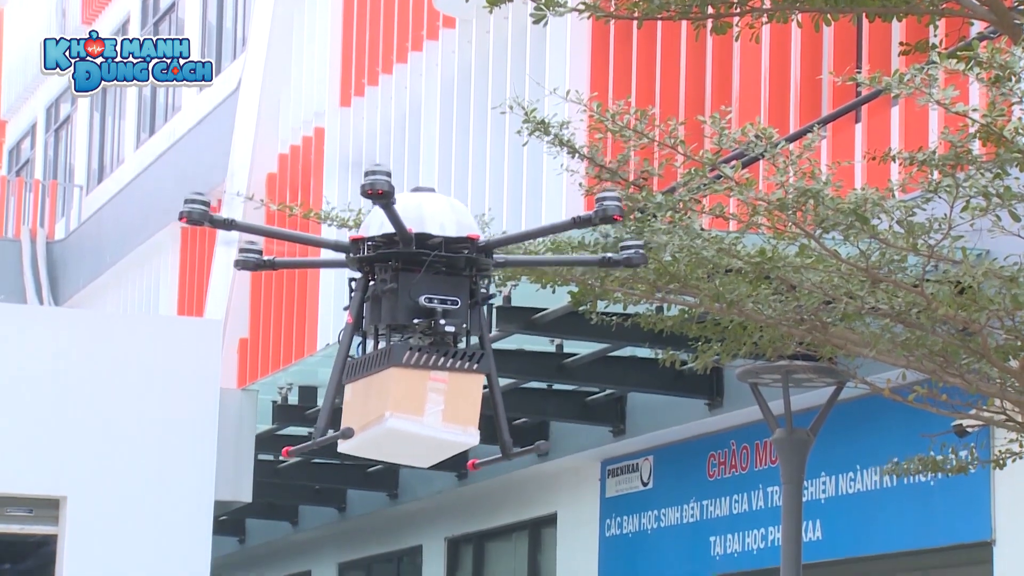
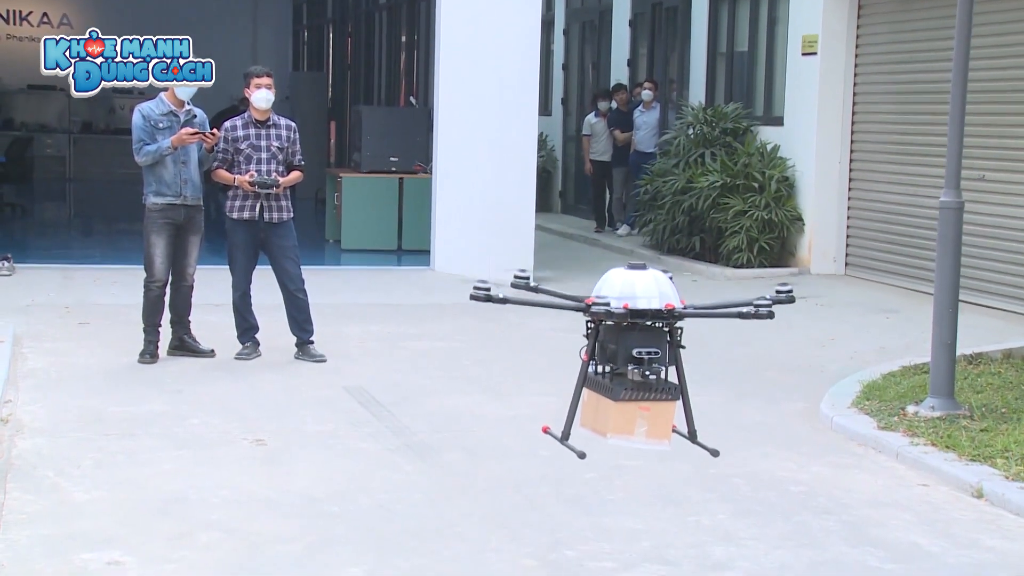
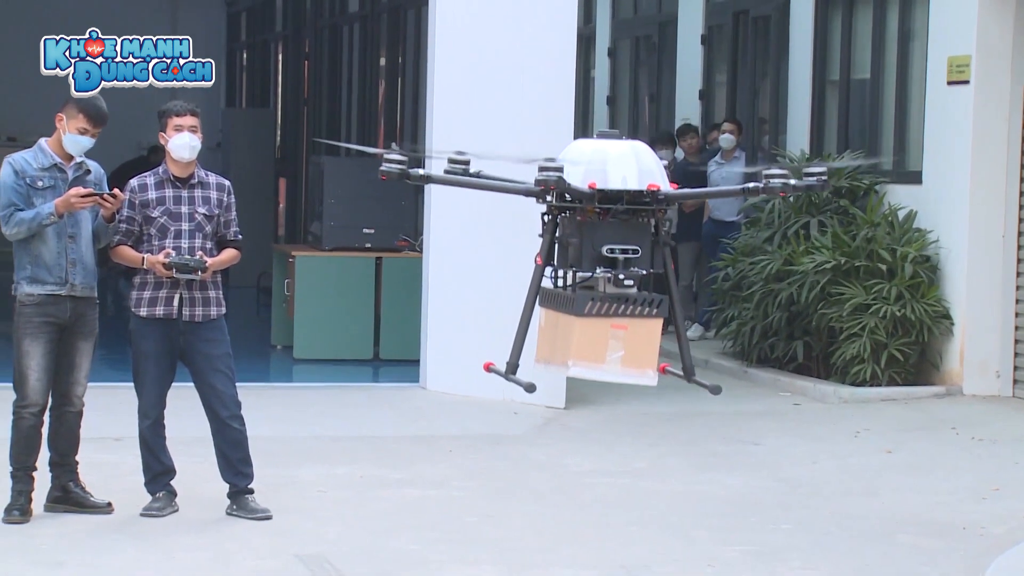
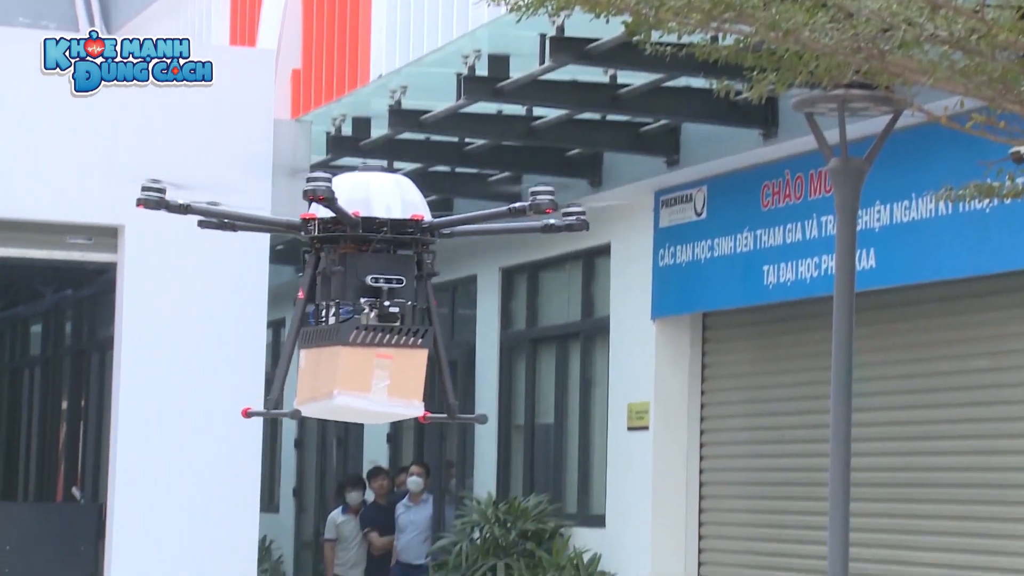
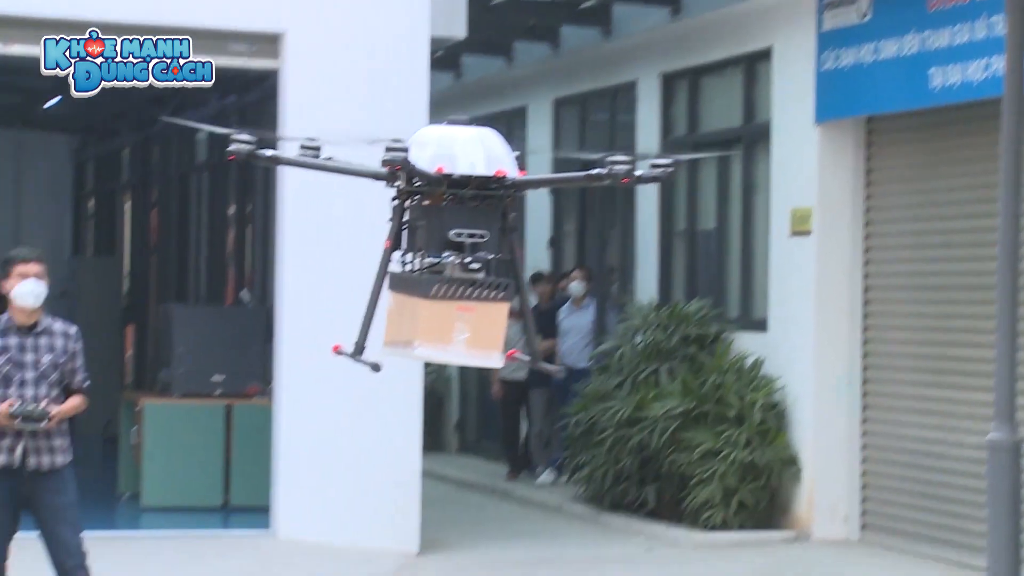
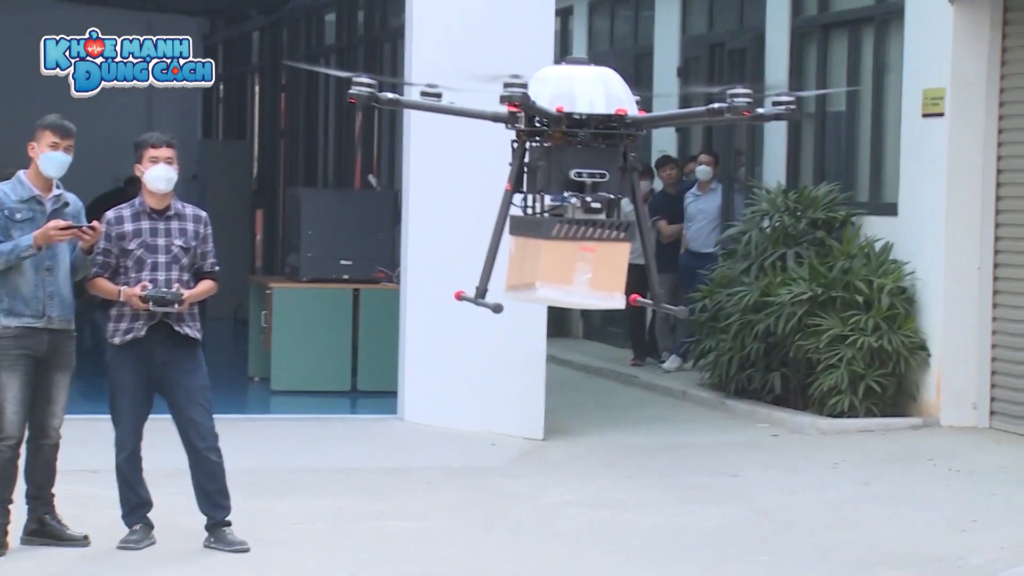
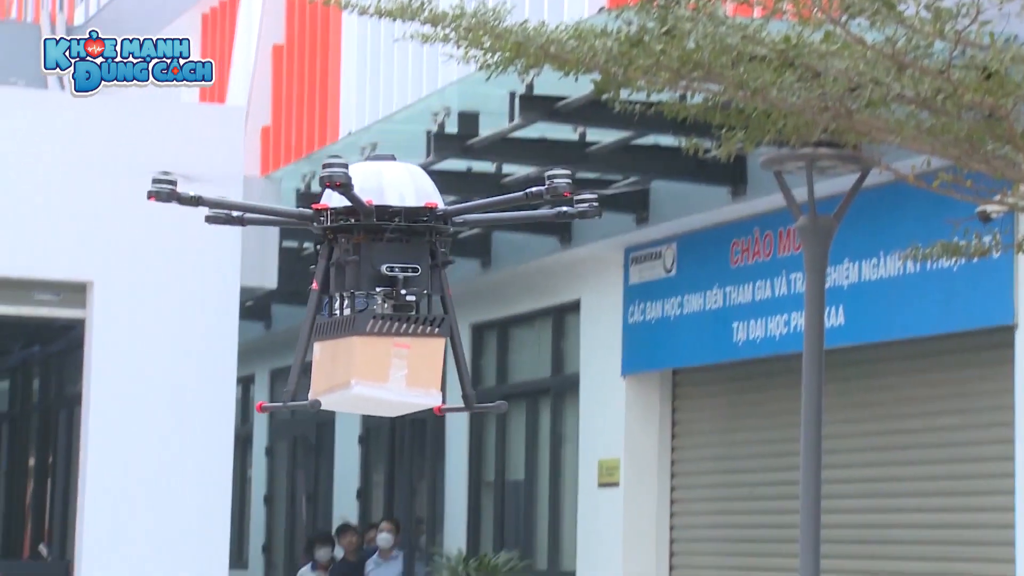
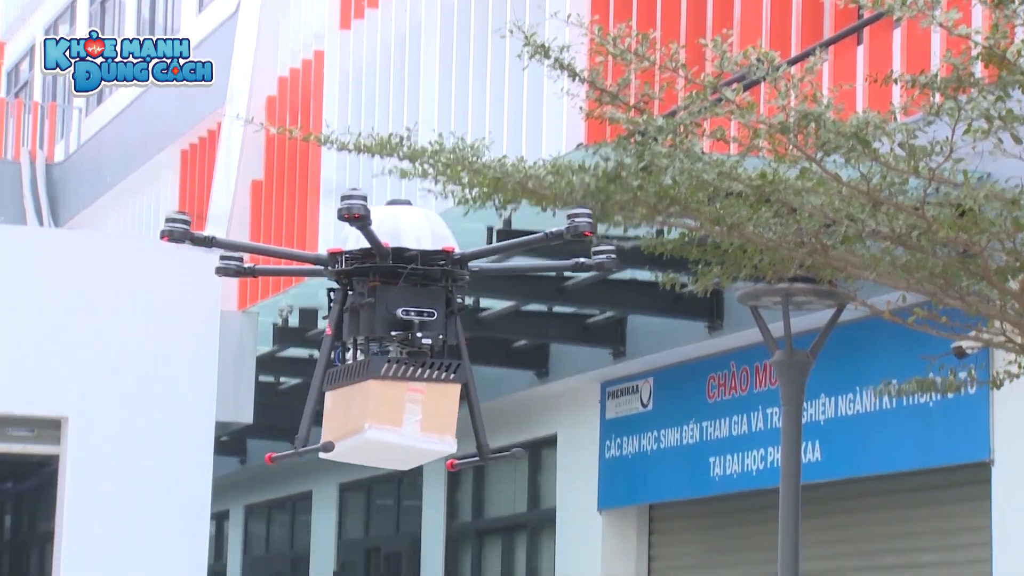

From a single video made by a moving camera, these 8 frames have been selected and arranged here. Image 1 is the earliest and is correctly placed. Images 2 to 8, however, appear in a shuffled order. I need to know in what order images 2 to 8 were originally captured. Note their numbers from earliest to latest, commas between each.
8, 7, 4, 5, 6, 3, 2
